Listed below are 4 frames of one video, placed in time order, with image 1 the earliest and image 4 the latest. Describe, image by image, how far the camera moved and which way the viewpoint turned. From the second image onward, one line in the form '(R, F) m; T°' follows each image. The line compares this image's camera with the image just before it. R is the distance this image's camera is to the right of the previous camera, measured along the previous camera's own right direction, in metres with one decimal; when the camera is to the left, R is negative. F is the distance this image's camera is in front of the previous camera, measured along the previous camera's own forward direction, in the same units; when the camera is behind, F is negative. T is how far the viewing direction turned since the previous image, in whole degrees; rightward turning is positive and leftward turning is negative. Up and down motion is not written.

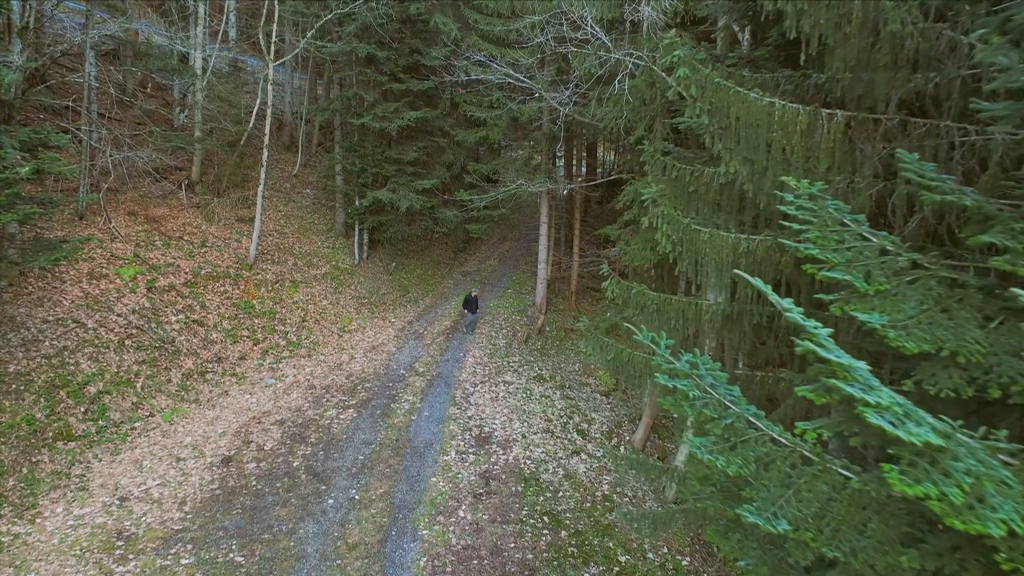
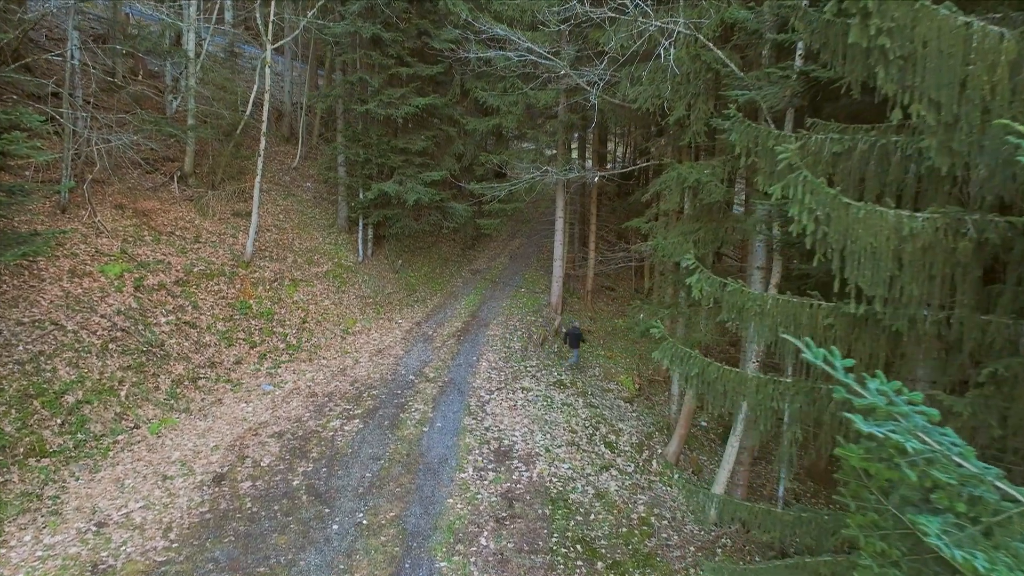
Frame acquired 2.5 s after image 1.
(-0.5, +1.0) m; 0°
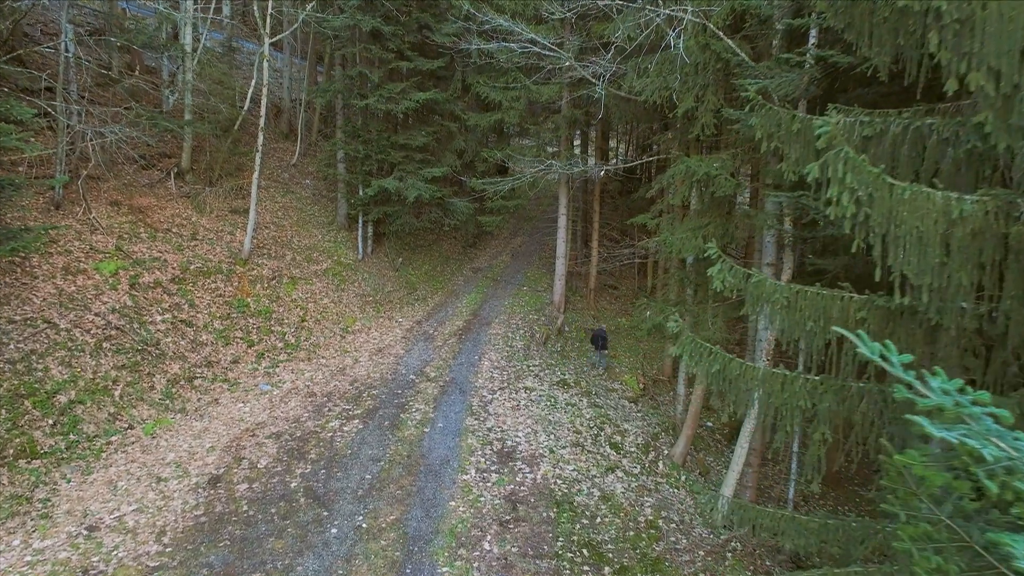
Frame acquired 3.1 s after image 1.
(-0.1, +0.2) m; 0°
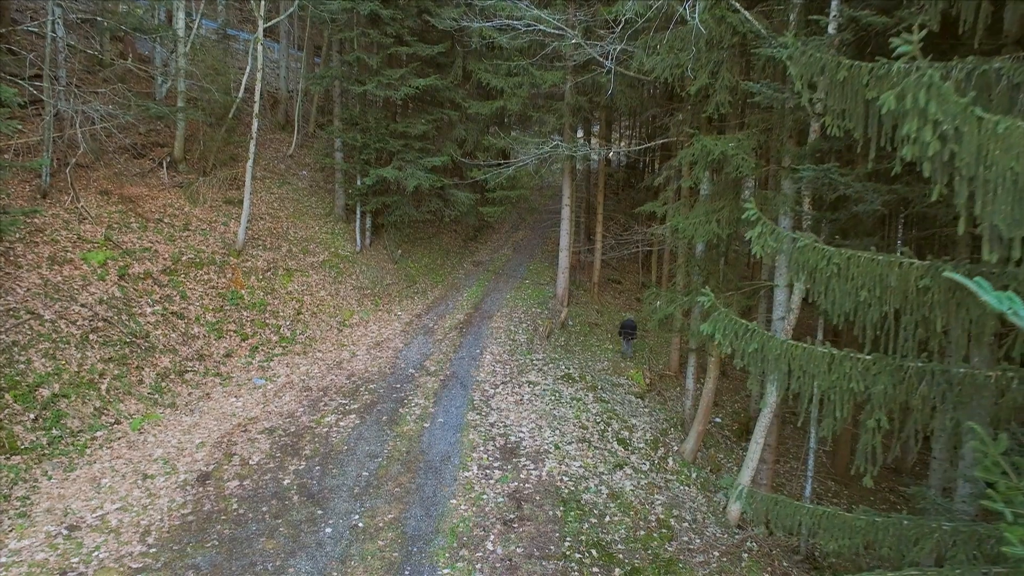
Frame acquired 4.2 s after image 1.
(-0.1, +0.4) m; 0°
